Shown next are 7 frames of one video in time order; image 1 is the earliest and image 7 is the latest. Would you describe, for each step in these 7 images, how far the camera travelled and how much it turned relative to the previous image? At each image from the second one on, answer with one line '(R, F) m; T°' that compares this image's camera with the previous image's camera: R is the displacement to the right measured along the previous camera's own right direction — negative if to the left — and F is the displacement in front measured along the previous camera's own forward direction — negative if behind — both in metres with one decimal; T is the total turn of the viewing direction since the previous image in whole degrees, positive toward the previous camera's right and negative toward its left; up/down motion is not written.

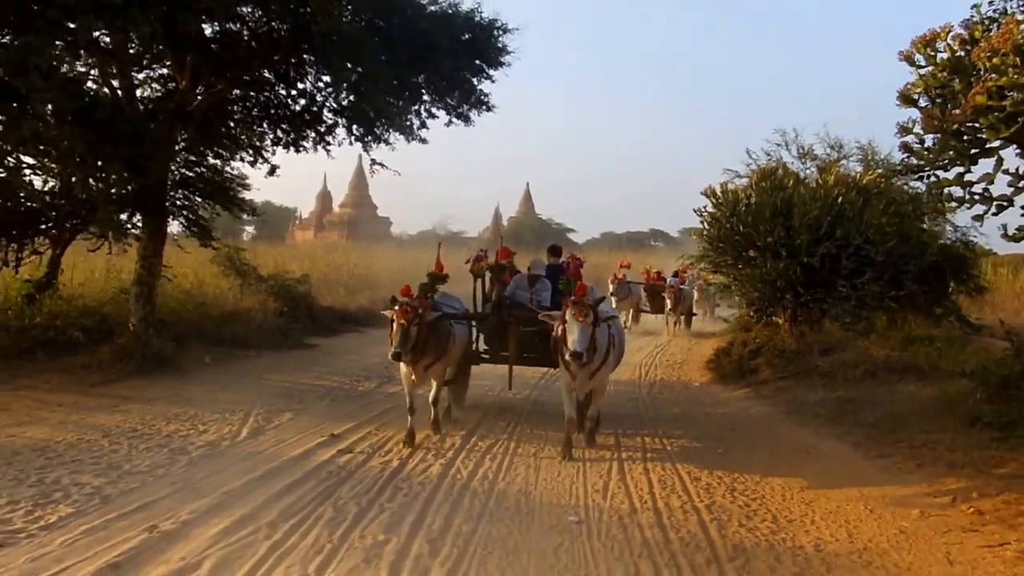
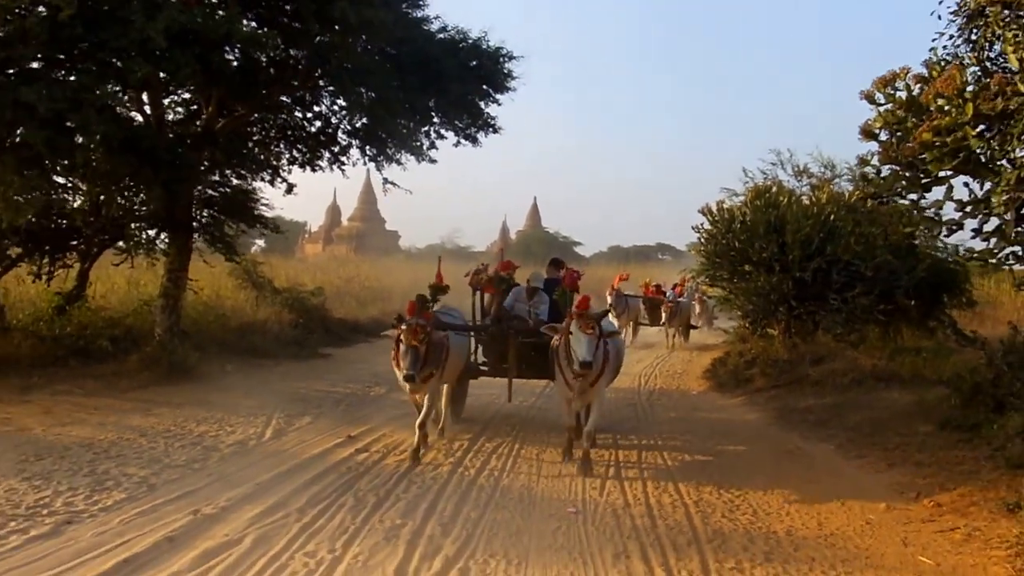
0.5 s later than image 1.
(0.0, -0.8) m; 0°
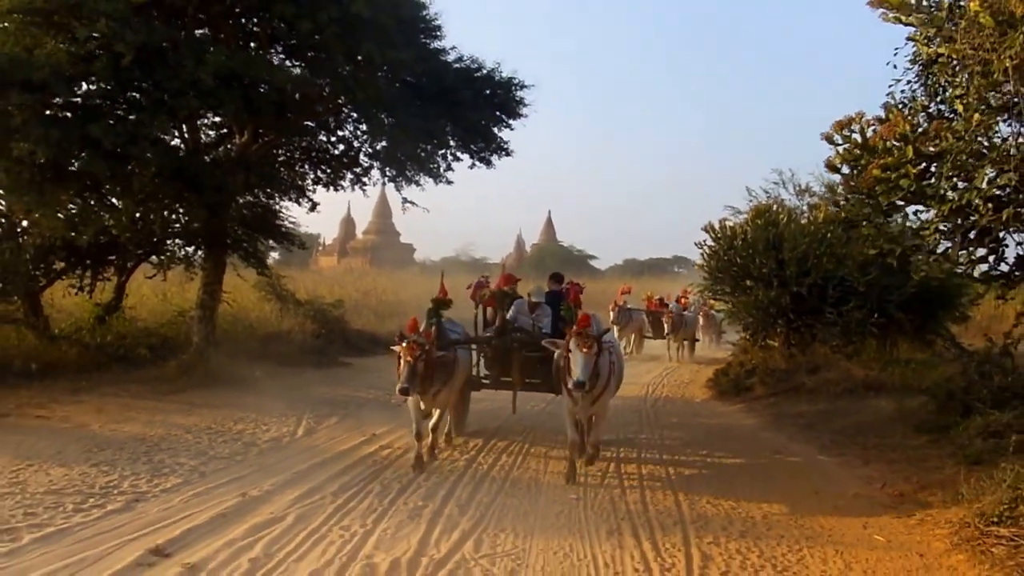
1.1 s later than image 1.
(0.0, -1.0) m; -1°
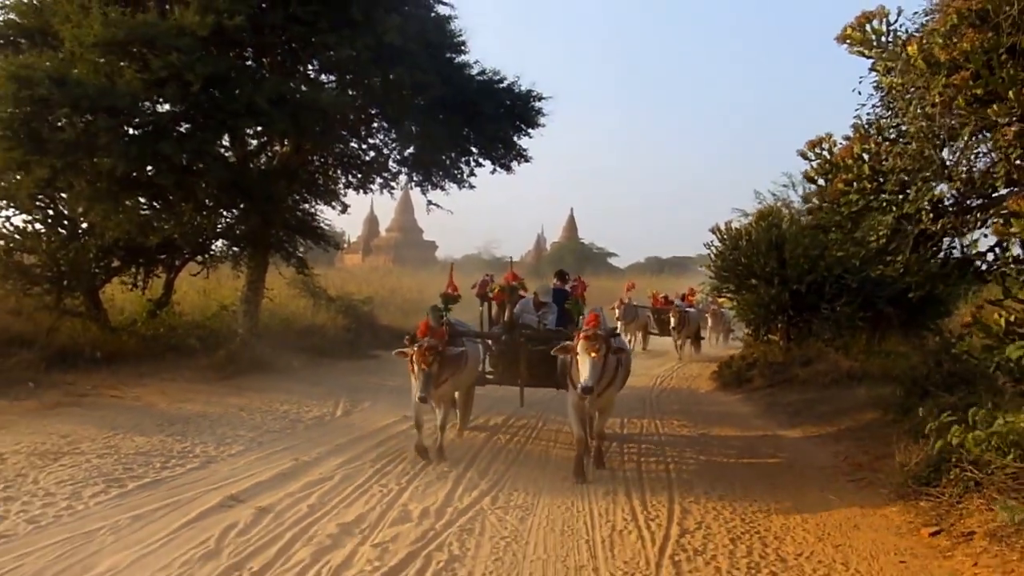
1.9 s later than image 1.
(+0.1, -1.4) m; -1°
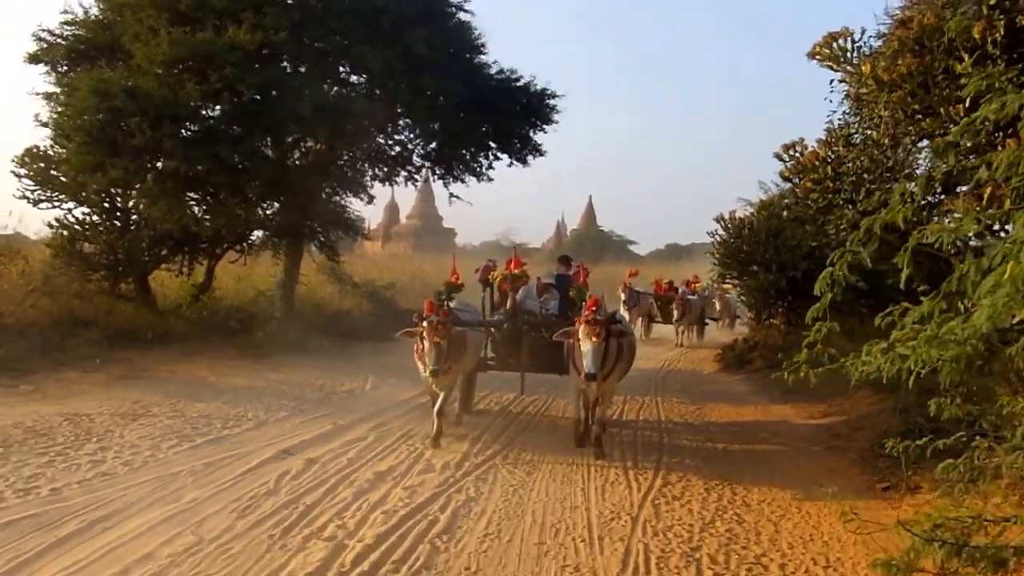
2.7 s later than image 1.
(+0.1, -1.3) m; -1°
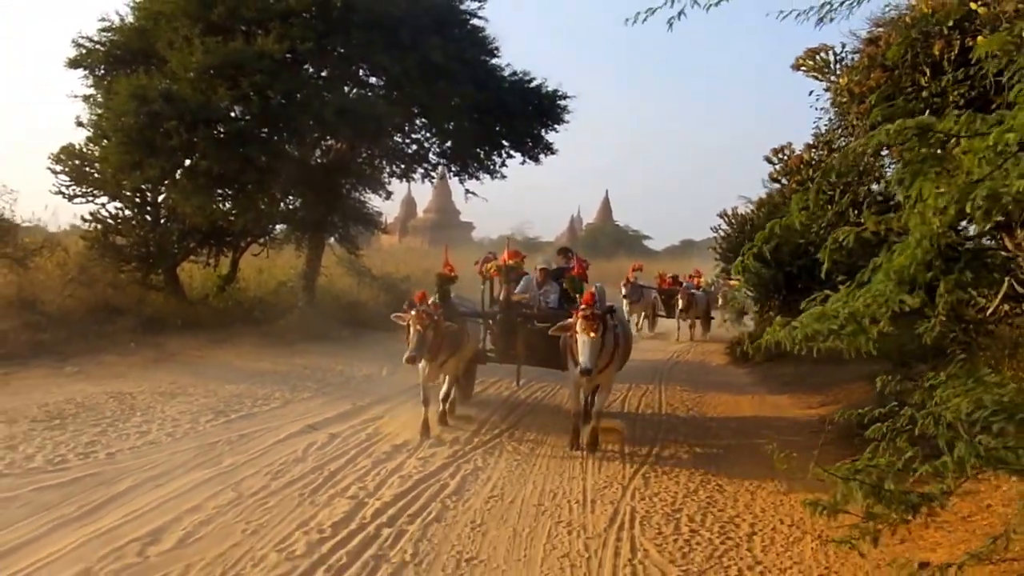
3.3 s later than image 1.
(+0.1, -0.8) m; -1°
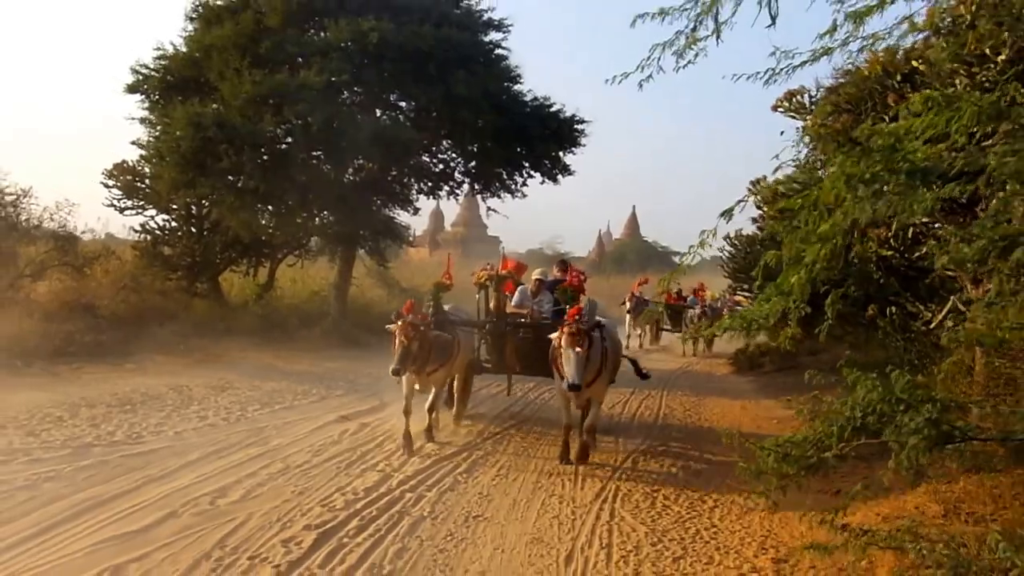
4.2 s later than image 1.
(+0.1, -1.3) m; -1°
